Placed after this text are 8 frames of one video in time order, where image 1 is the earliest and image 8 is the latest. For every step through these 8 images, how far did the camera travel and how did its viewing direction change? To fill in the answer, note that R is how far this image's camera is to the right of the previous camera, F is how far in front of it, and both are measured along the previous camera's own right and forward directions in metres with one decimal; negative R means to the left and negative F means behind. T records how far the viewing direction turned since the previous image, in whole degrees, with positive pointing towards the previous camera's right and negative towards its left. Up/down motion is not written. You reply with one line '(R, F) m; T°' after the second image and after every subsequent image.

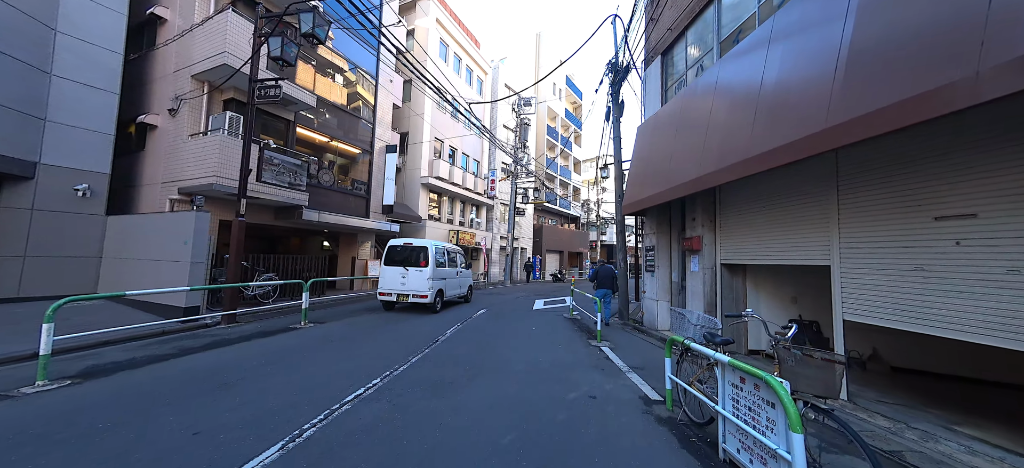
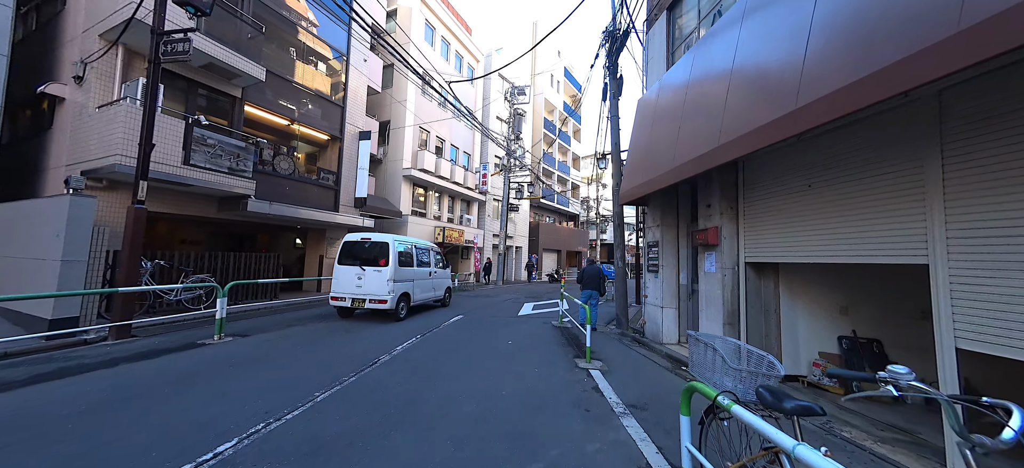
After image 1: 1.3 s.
(+0.6, +1.4) m; 0°
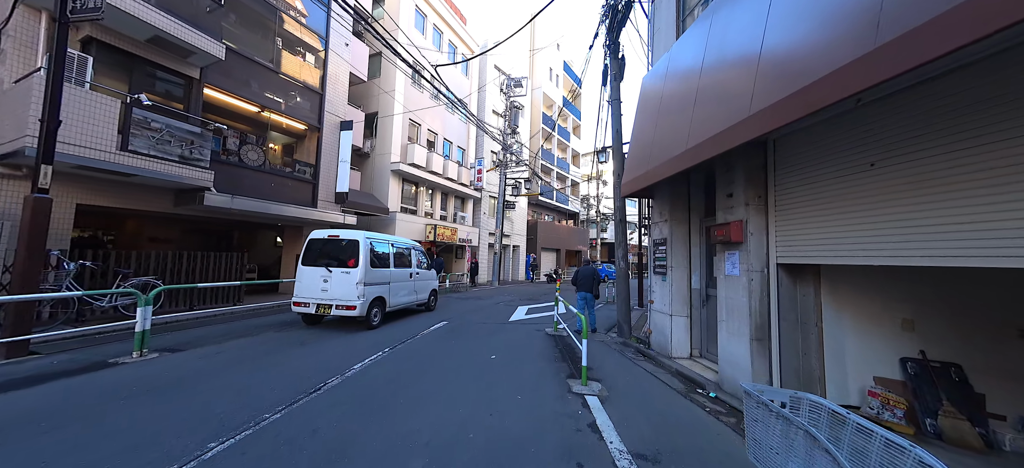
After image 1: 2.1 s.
(+0.3, +0.9) m; 0°
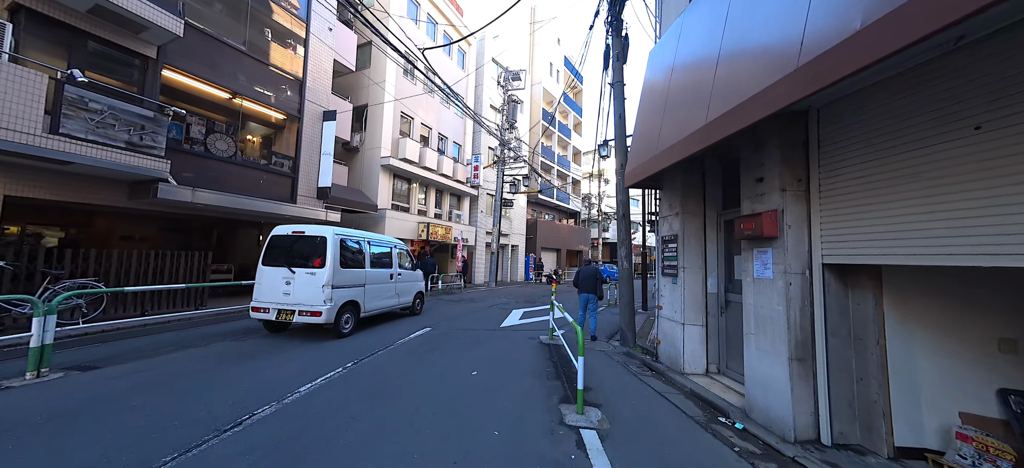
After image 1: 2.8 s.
(+0.2, +0.8) m; 0°
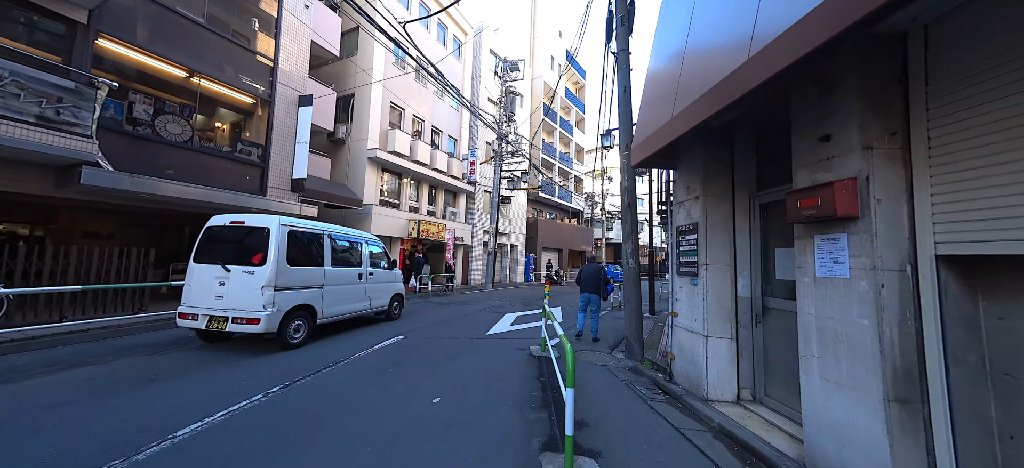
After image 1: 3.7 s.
(+0.3, +1.1) m; -1°
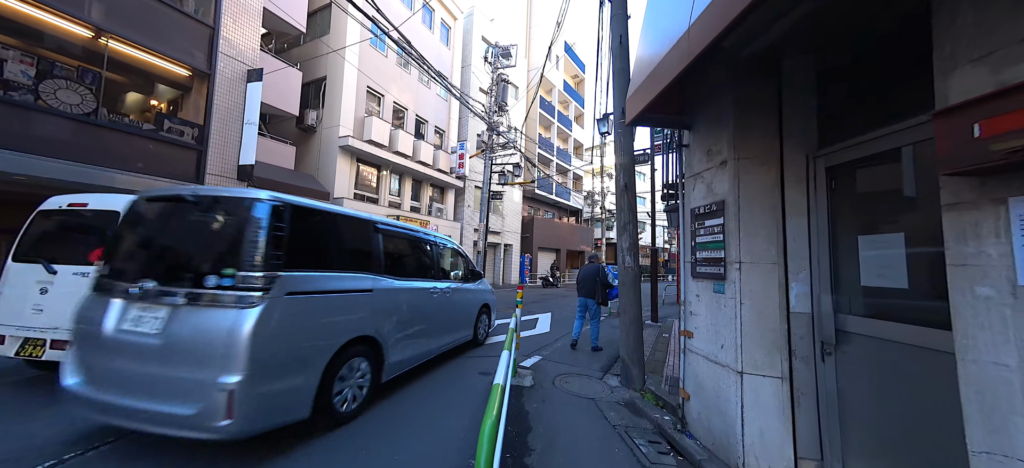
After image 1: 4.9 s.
(+0.6, +1.5) m; 0°
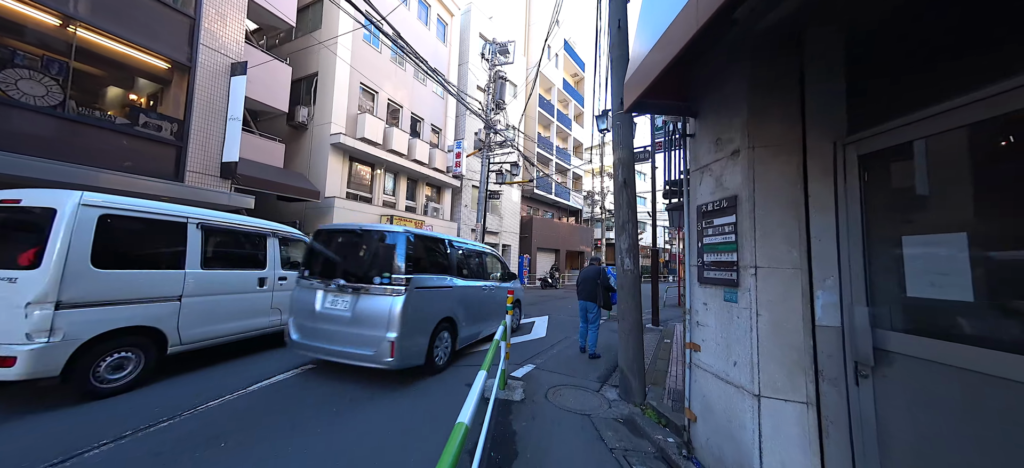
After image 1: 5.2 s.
(+0.2, +0.4) m; 0°
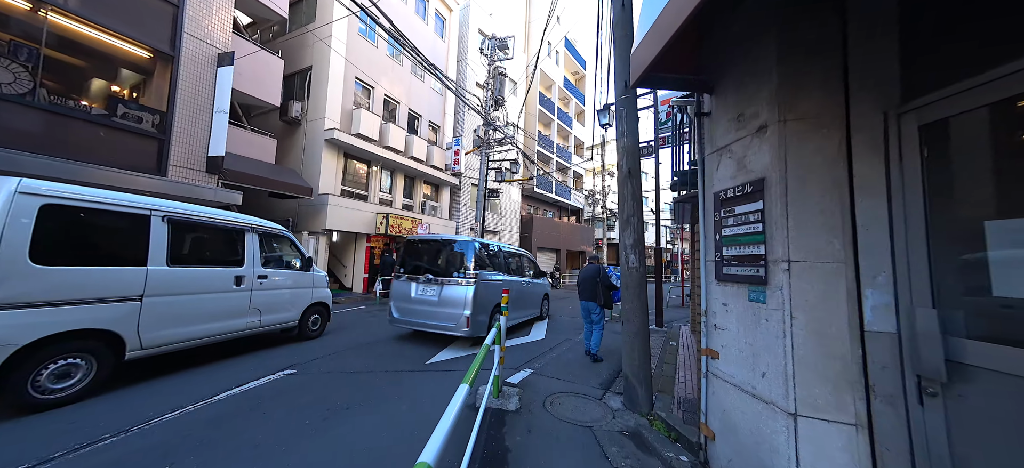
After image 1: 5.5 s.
(+0.1, +0.4) m; 0°
